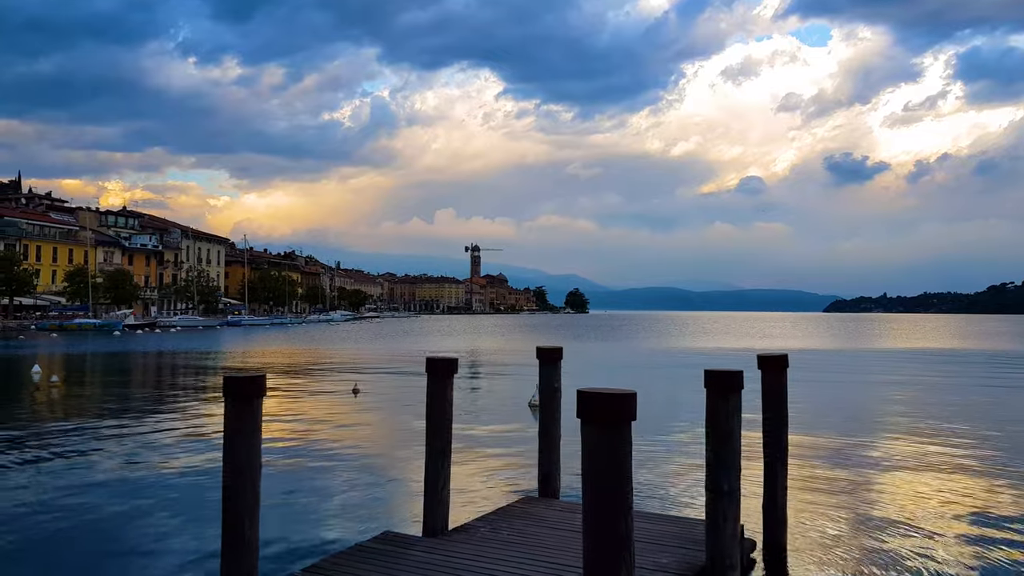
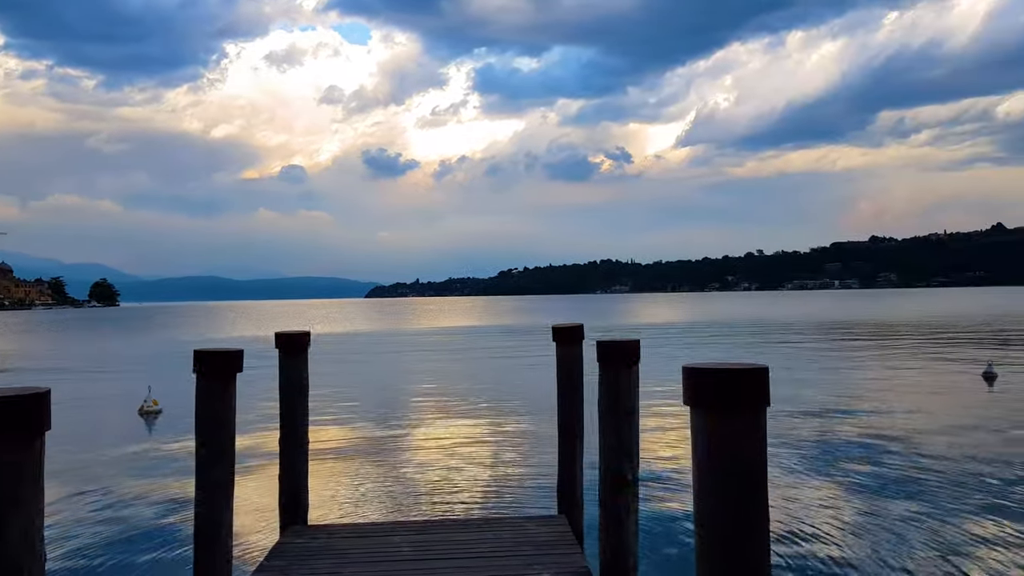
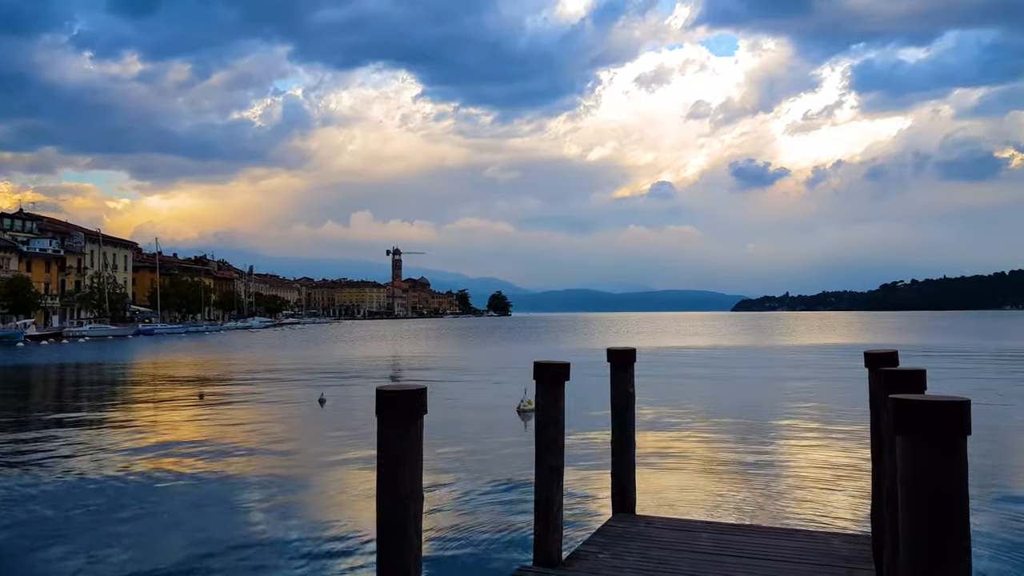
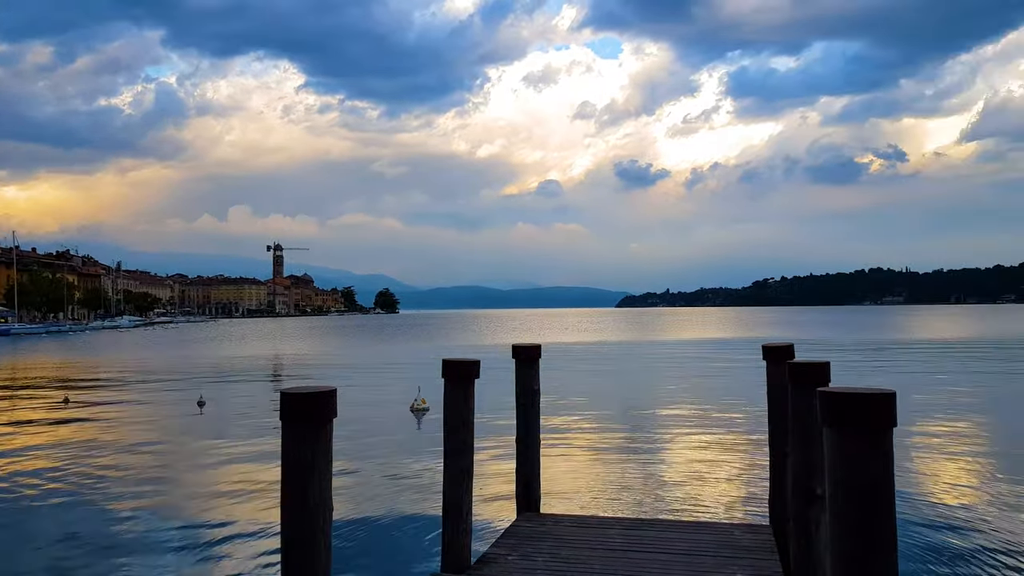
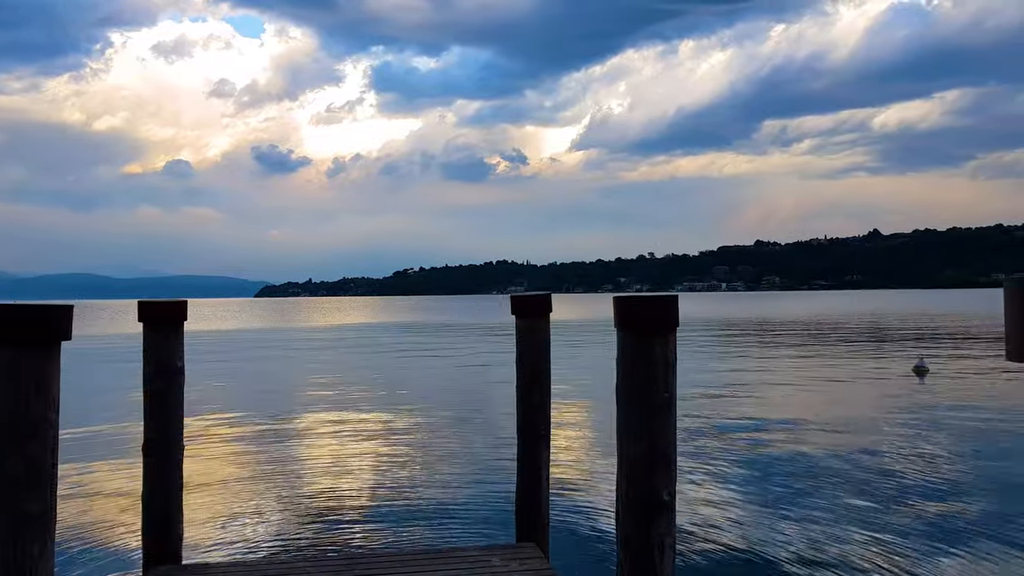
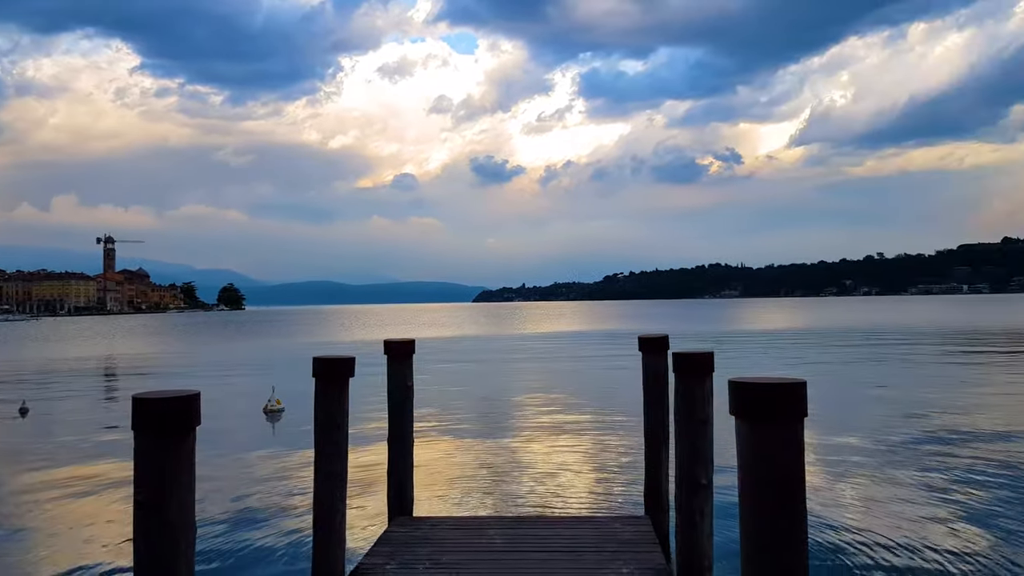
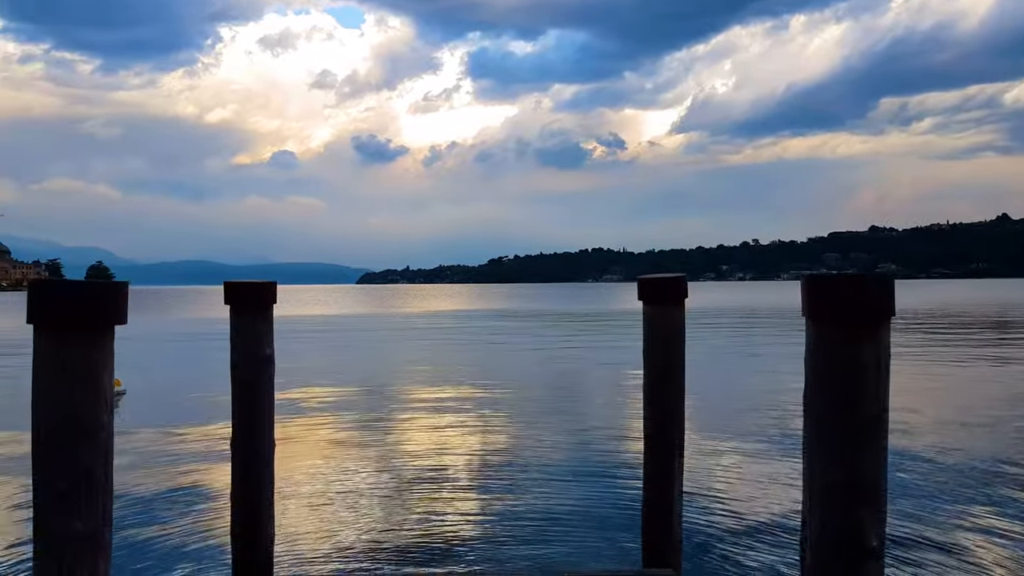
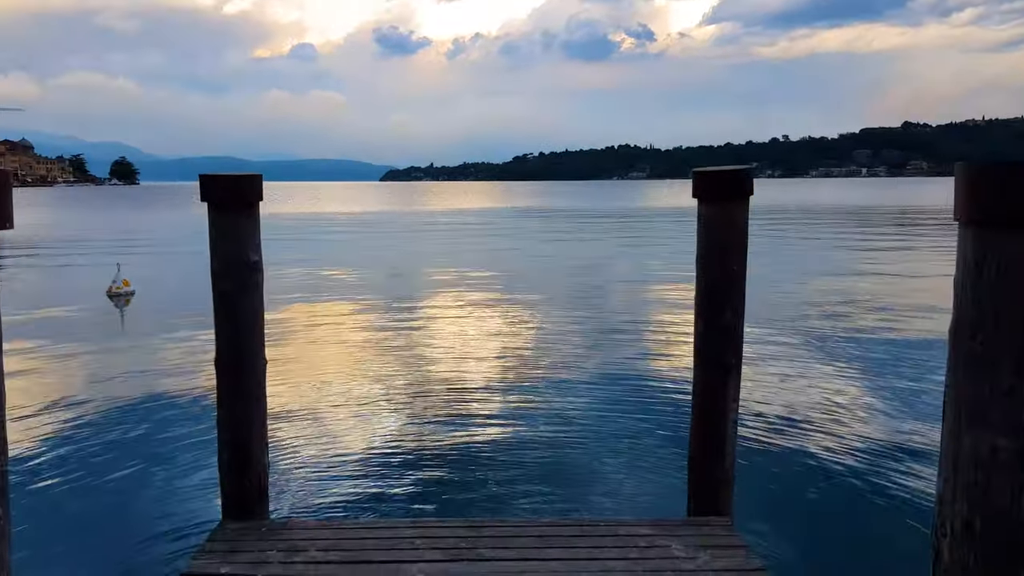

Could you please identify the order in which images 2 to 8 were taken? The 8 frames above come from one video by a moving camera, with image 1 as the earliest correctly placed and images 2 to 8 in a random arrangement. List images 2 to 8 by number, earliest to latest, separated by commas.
3, 4, 6, 2, 5, 7, 8
